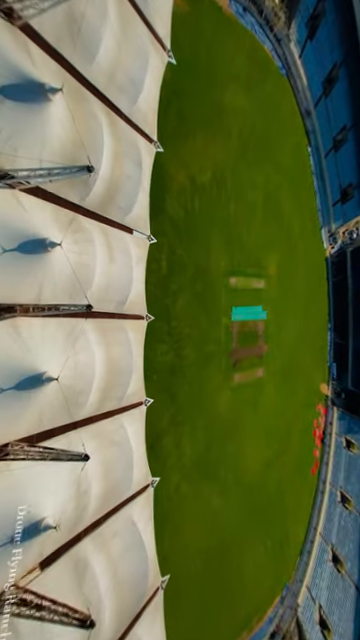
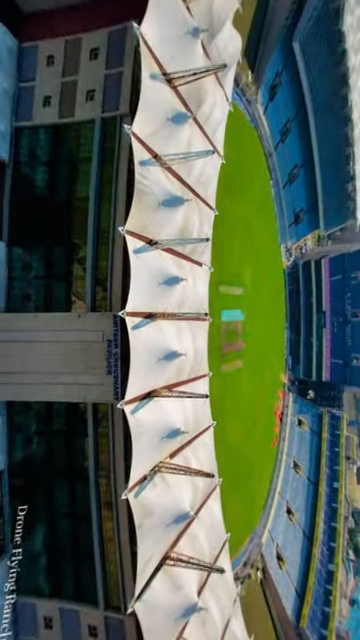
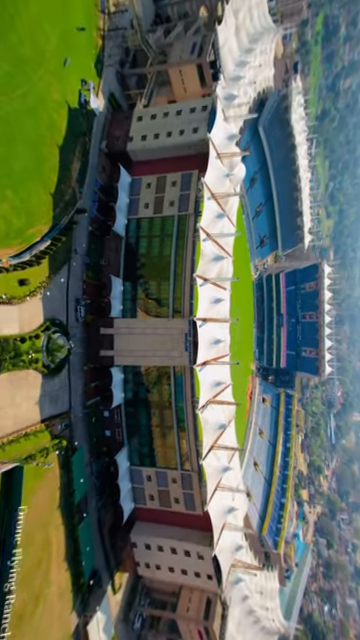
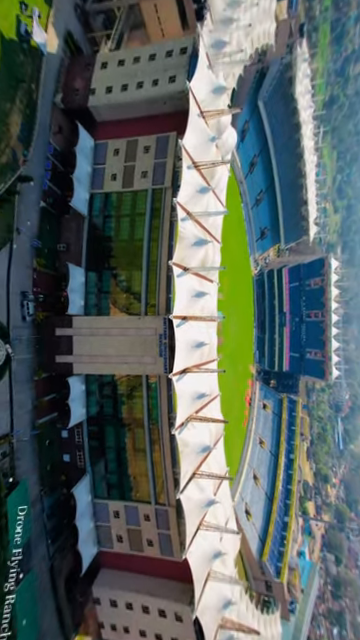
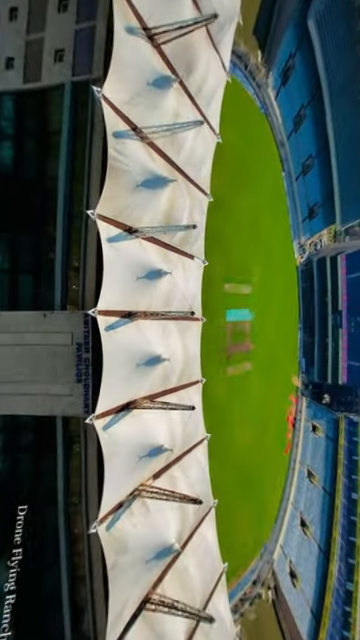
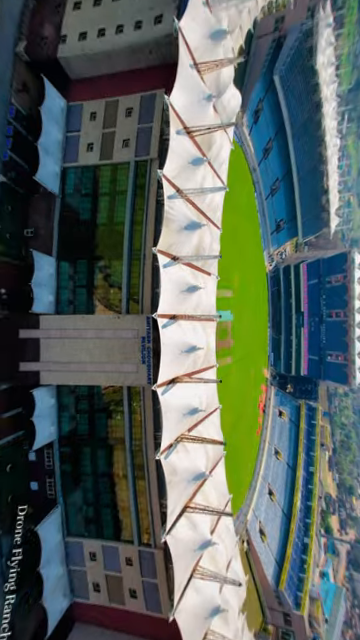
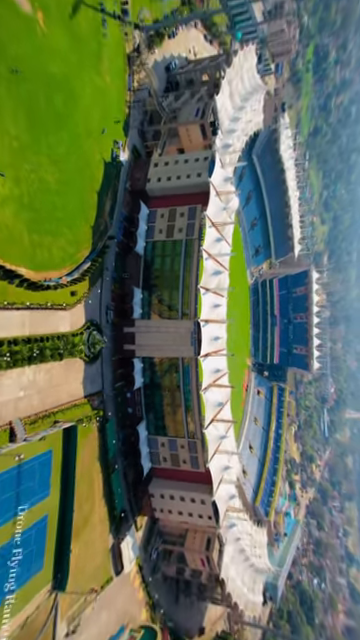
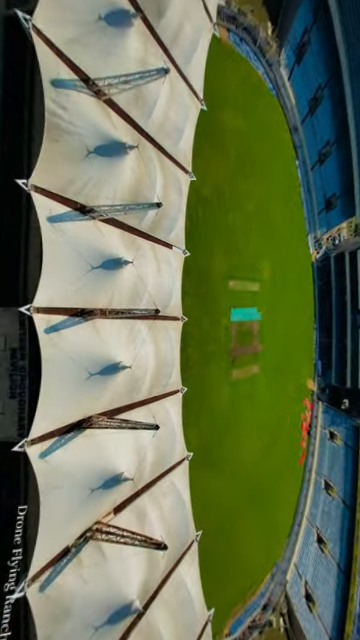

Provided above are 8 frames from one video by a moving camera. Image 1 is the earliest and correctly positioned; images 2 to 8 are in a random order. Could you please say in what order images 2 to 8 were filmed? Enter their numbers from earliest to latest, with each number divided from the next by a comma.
8, 5, 2, 6, 4, 3, 7
